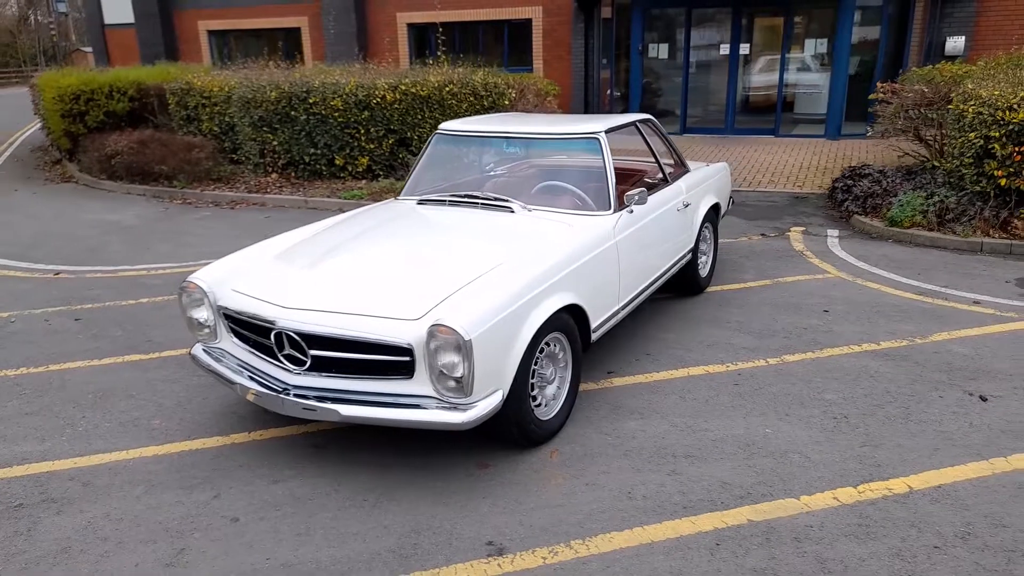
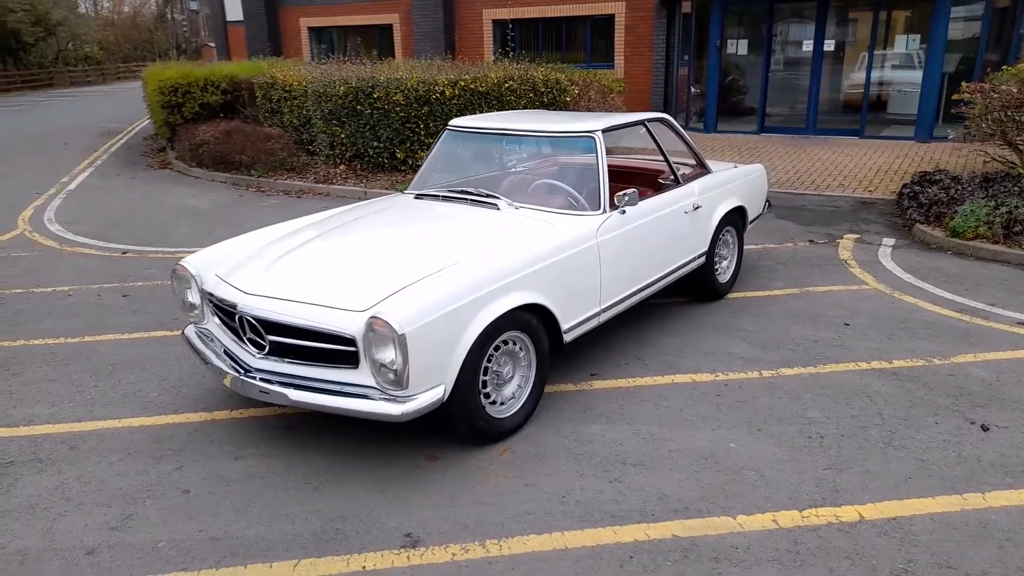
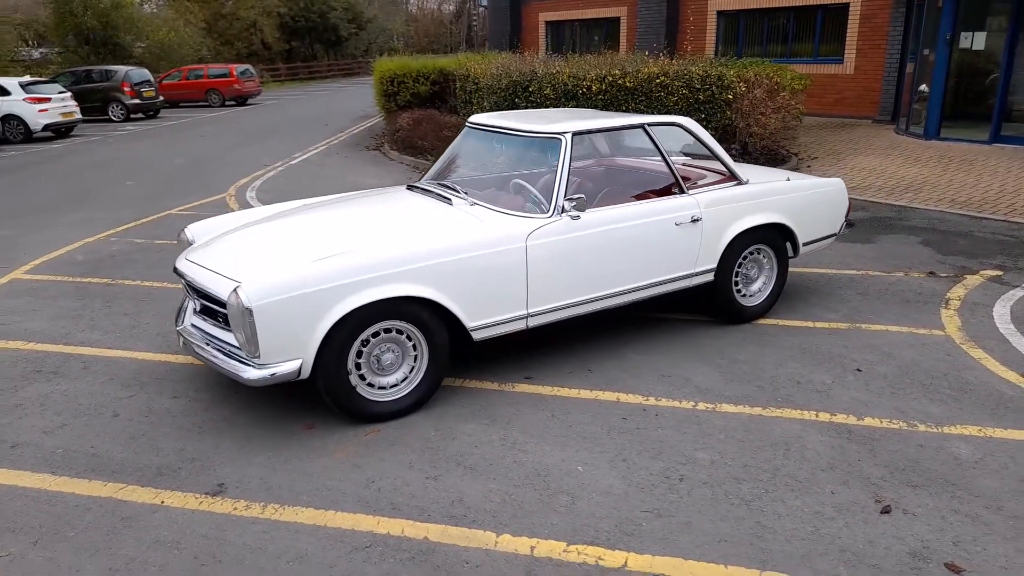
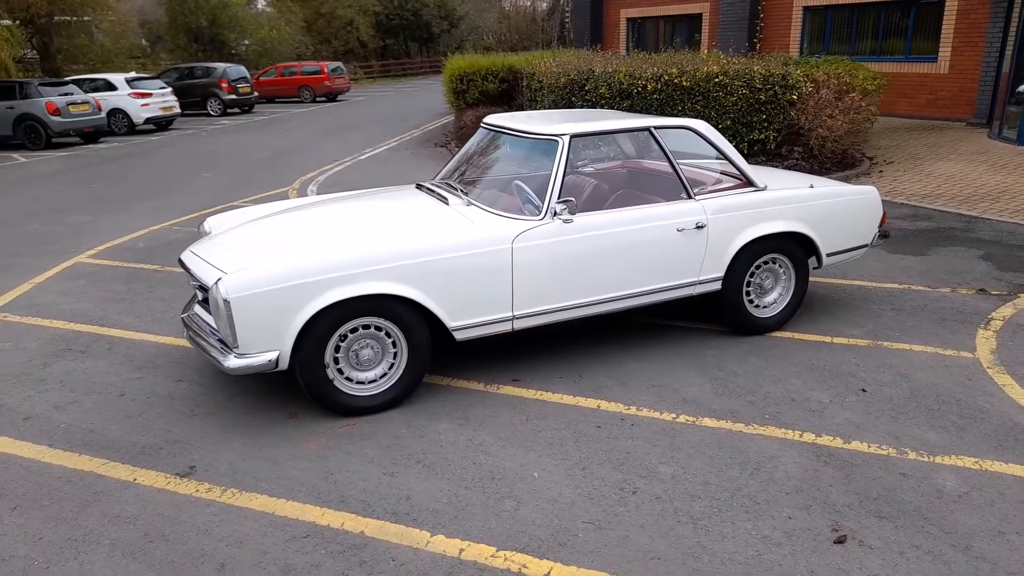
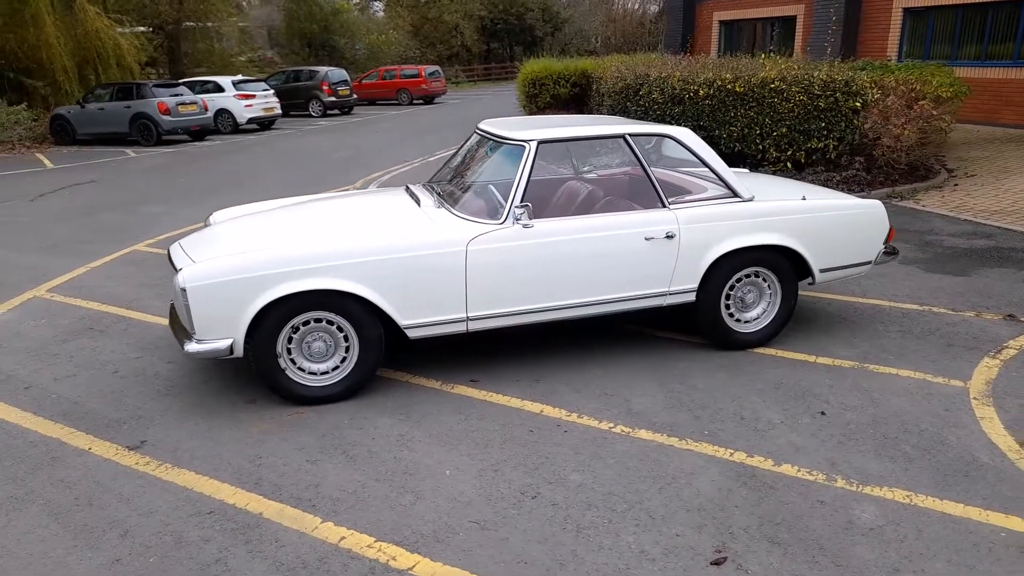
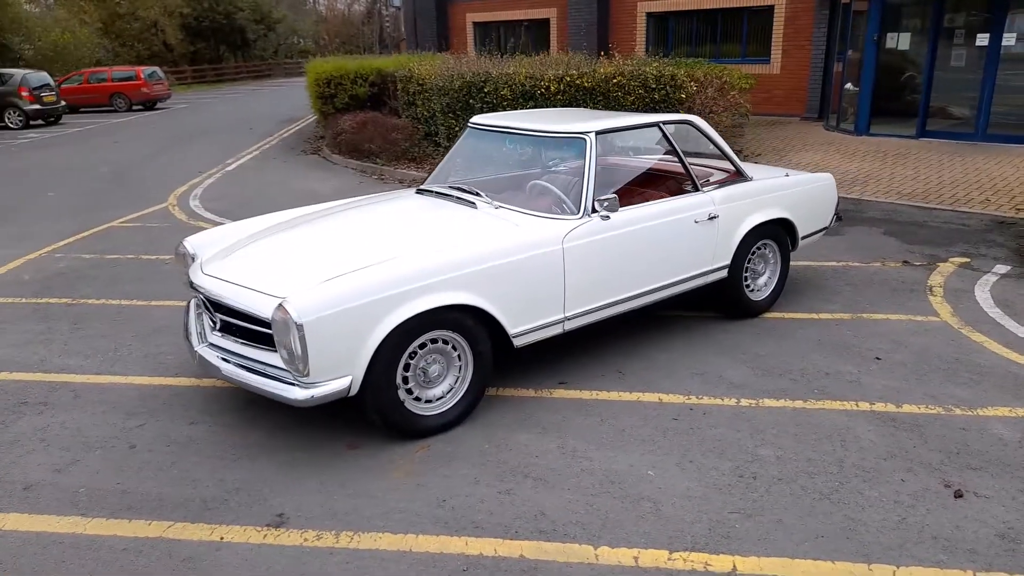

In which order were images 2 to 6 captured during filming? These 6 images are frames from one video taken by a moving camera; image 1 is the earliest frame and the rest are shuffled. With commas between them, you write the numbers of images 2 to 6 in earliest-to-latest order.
2, 6, 3, 4, 5
